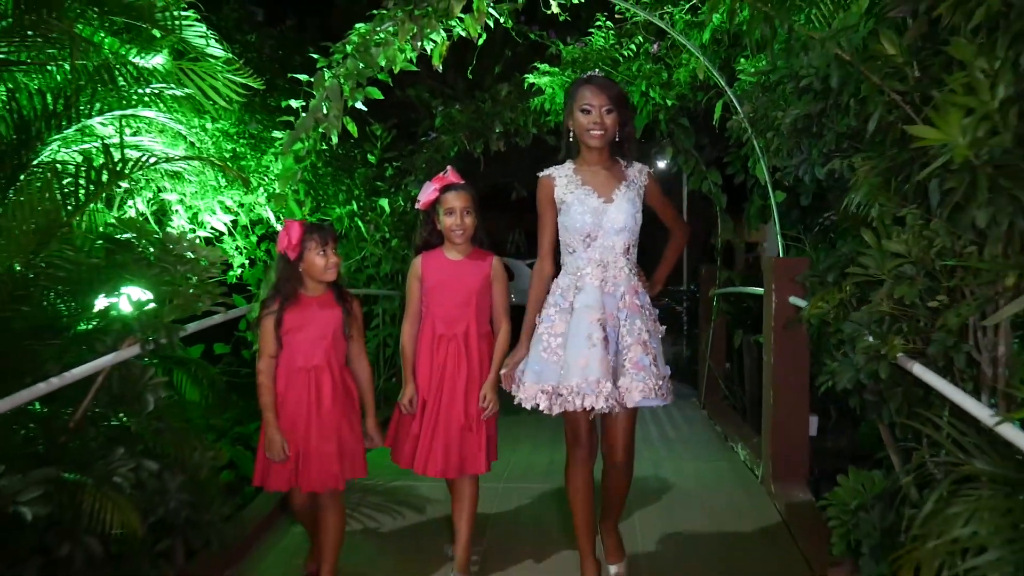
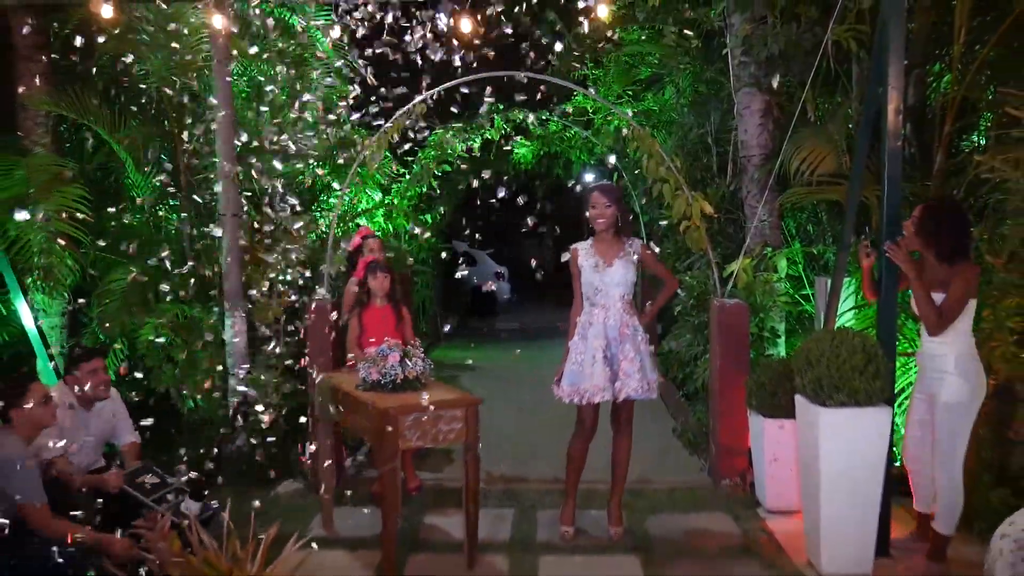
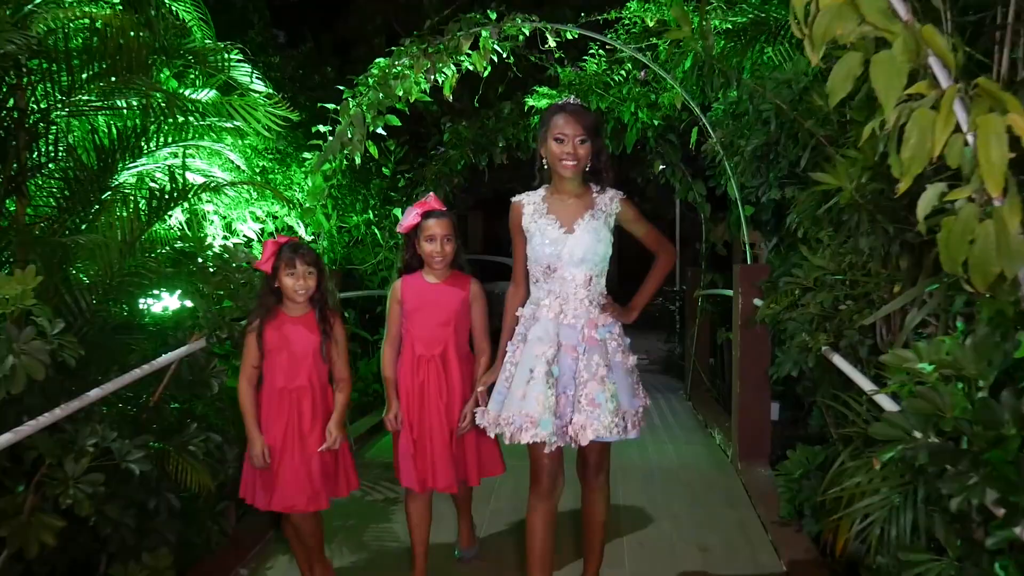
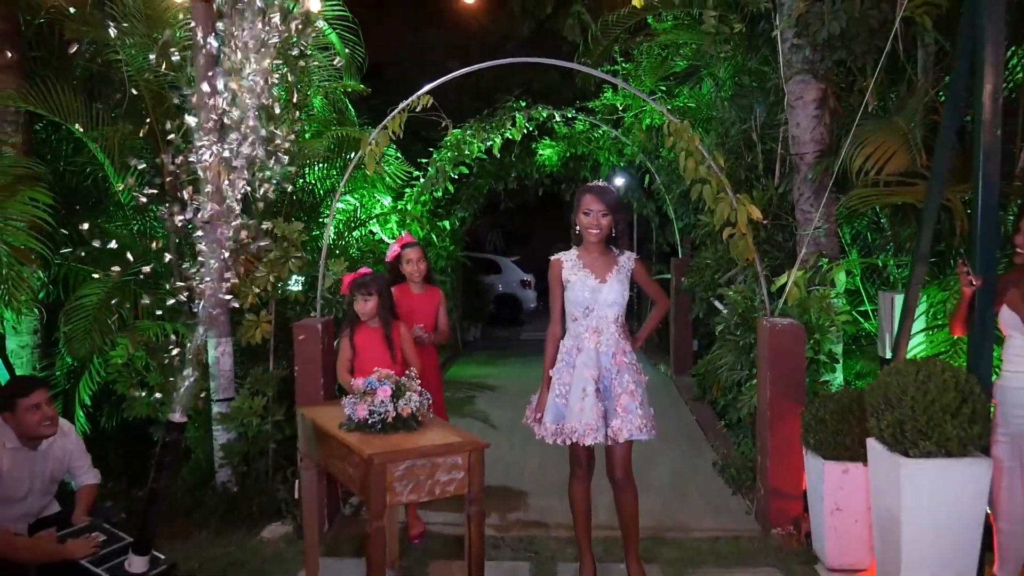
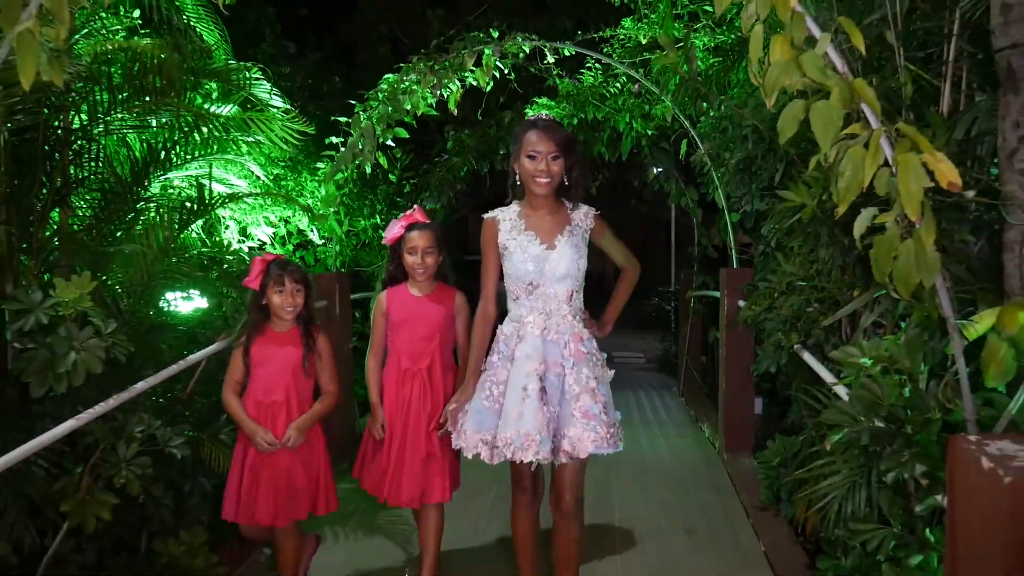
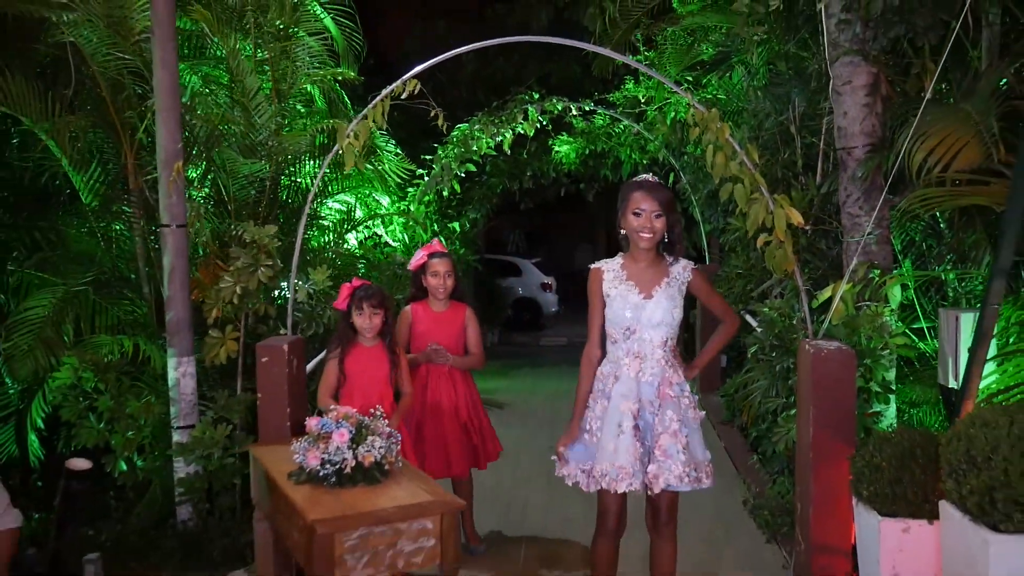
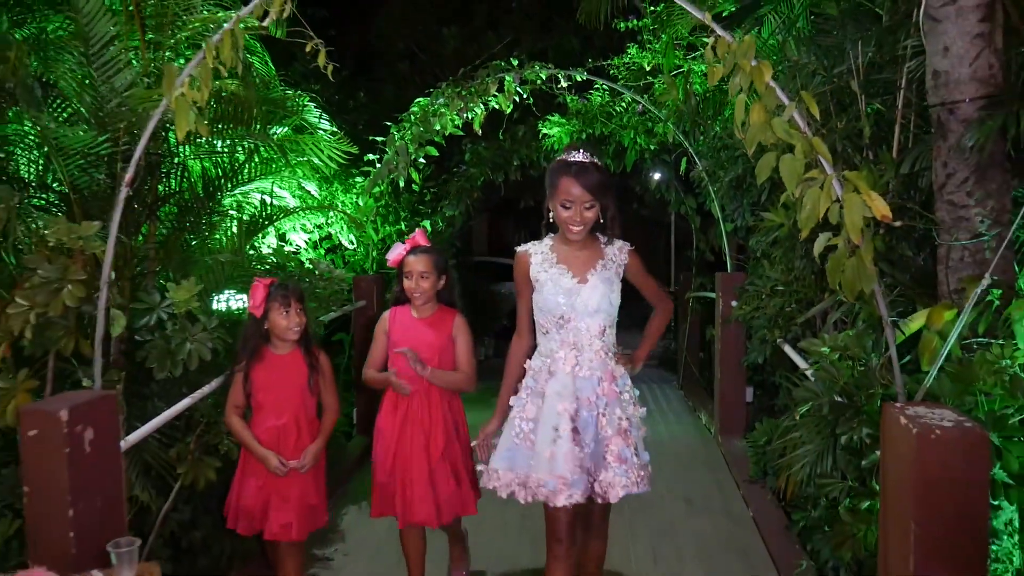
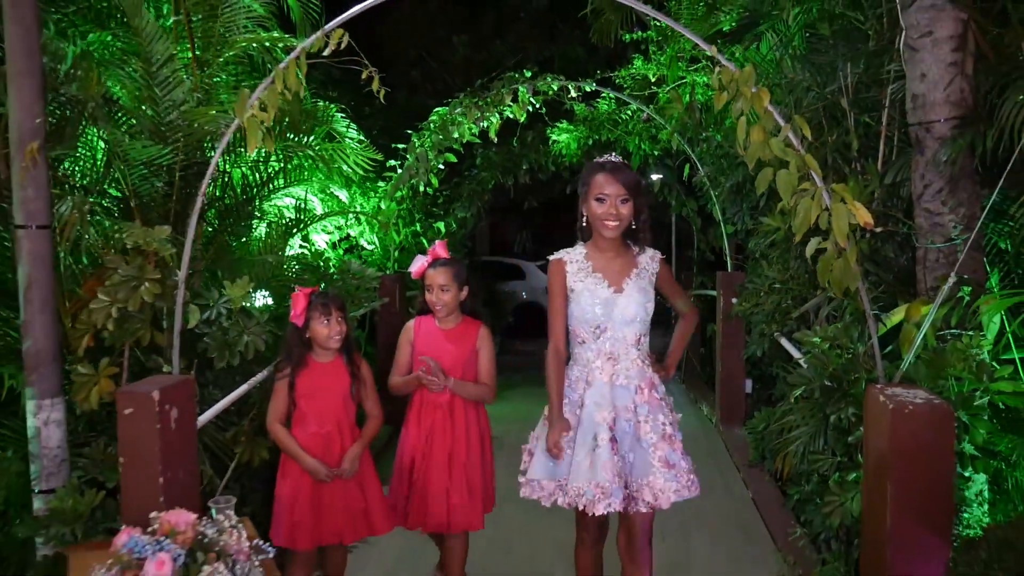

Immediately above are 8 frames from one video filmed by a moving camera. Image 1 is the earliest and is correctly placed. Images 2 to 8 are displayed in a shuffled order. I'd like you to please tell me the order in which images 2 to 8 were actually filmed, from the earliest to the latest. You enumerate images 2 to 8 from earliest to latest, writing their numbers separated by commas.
3, 5, 7, 8, 6, 4, 2
